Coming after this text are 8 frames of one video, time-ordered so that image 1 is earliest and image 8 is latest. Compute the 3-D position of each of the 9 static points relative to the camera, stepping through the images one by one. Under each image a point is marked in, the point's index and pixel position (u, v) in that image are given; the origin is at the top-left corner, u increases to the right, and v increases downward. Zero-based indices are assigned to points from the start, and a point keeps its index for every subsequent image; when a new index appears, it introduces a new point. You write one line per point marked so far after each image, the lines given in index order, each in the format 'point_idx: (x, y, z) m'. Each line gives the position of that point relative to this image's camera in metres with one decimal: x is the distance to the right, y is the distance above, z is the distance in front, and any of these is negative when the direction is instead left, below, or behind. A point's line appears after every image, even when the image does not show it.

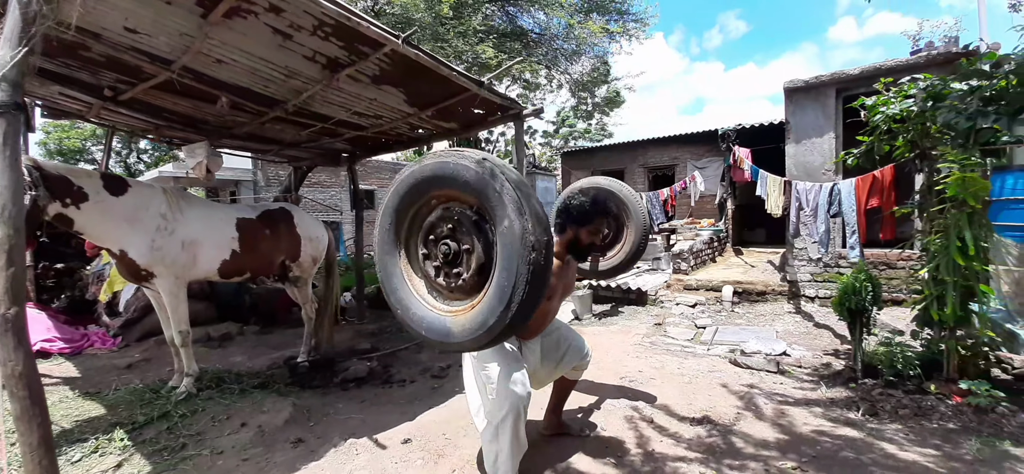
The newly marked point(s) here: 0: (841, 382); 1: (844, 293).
0: (+2.9, -1.3, +3.6) m
1: (+3.0, -0.5, +3.6) m
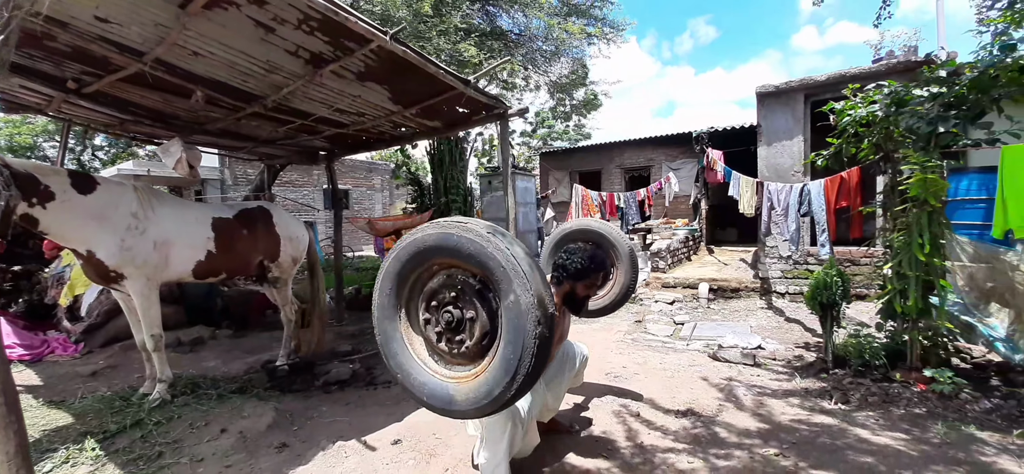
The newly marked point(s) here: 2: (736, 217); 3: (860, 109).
0: (+2.8, -1.2, +3.8) m
1: (+2.8, -0.5, +3.8) m
2: (+6.0, +0.5, +11.0) m
3: (+3.3, +1.2, +3.9) m
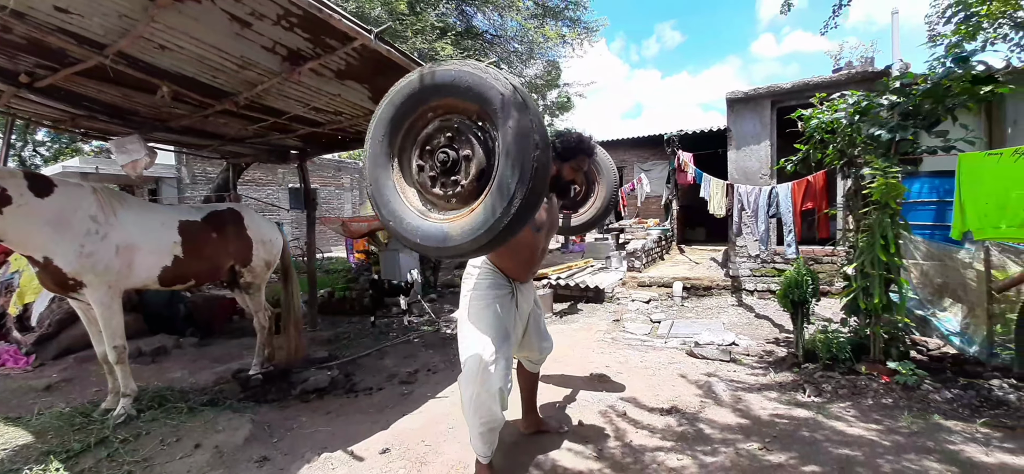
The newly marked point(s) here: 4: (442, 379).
0: (+2.6, -1.3, +4.0) m
1: (+2.7, -0.5, +4.0) m
2: (+5.3, +0.6, +11.4) m
3: (+3.1, +1.2, +4.1) m
4: (-0.7, -1.5, +4.3) m
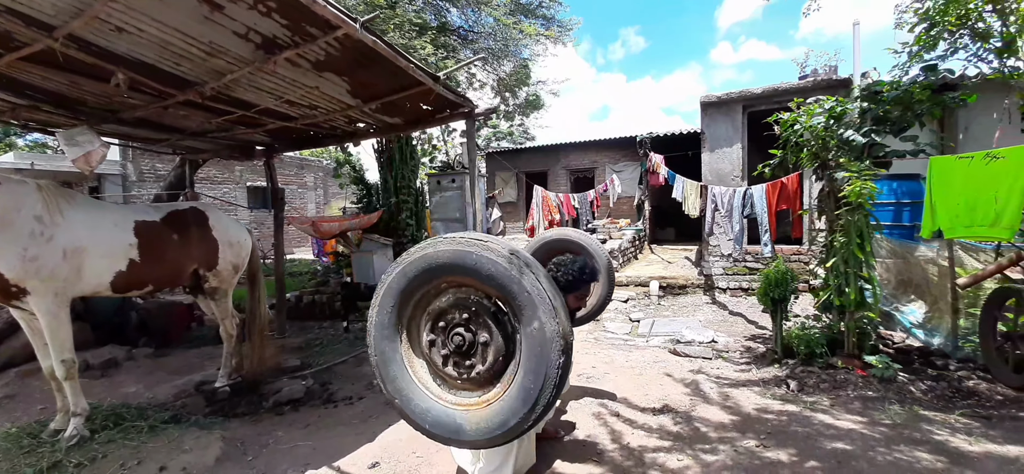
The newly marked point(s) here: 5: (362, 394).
0: (+2.5, -1.3, +4.1) m
1: (+2.6, -0.5, +4.1) m
2: (+4.6, +0.6, +11.7) m
3: (+3.0, +1.2, +4.2) m
4: (-0.8, -1.5, +4.1) m
5: (-1.5, -1.6, +4.1) m
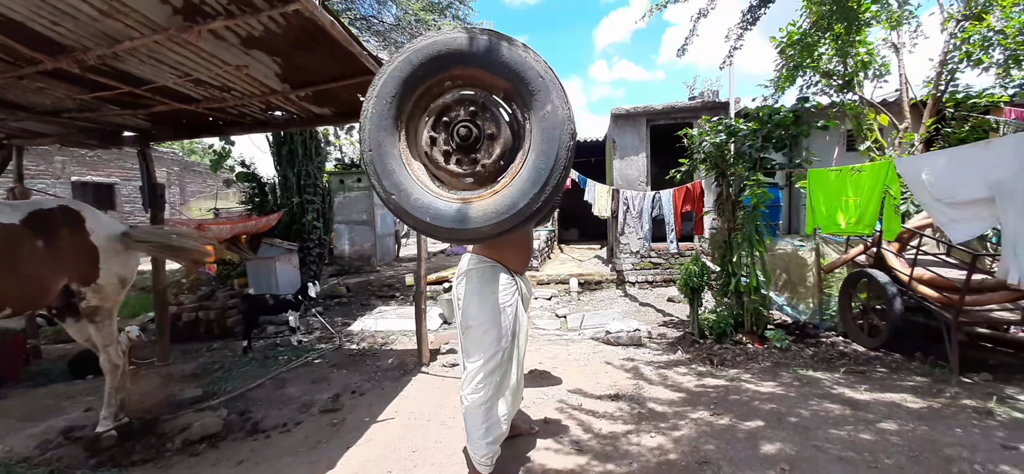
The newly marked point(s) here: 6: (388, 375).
0: (+2.0, -1.2, +4.7) m
1: (+2.0, -0.5, +4.8) m
2: (+1.9, +0.6, +12.6) m
3: (+2.3, +1.2, +4.9) m
4: (-1.3, -1.5, +3.8) m
5: (-1.9, -1.6, +3.6) m
6: (-1.3, -1.5, +4.4) m
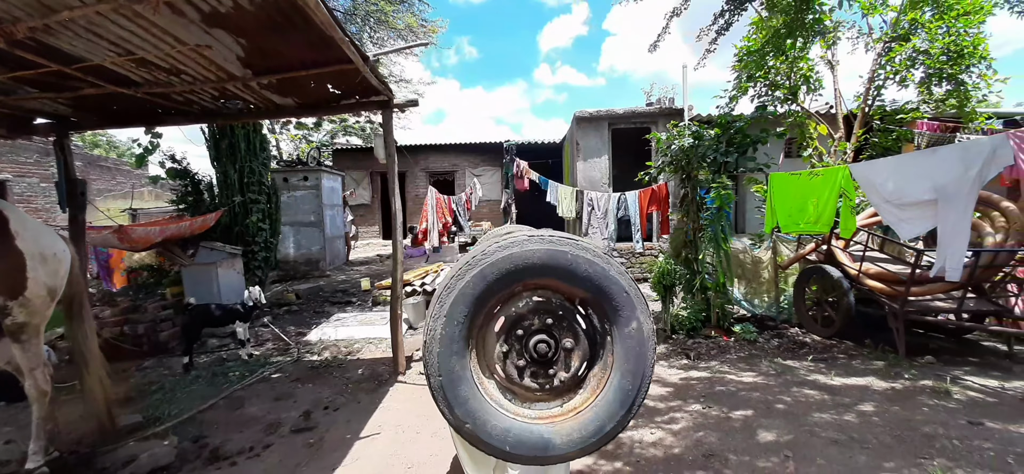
0: (+1.7, -1.2, +4.8) m
1: (+1.7, -0.5, +4.9) m
2: (+0.6, +0.5, +12.7) m
3: (+2.0, +1.2, +5.2) m
4: (-1.4, -1.5, +3.6) m
5: (-2.0, -1.6, +3.3) m
6: (-1.5, -1.5, +4.1) m
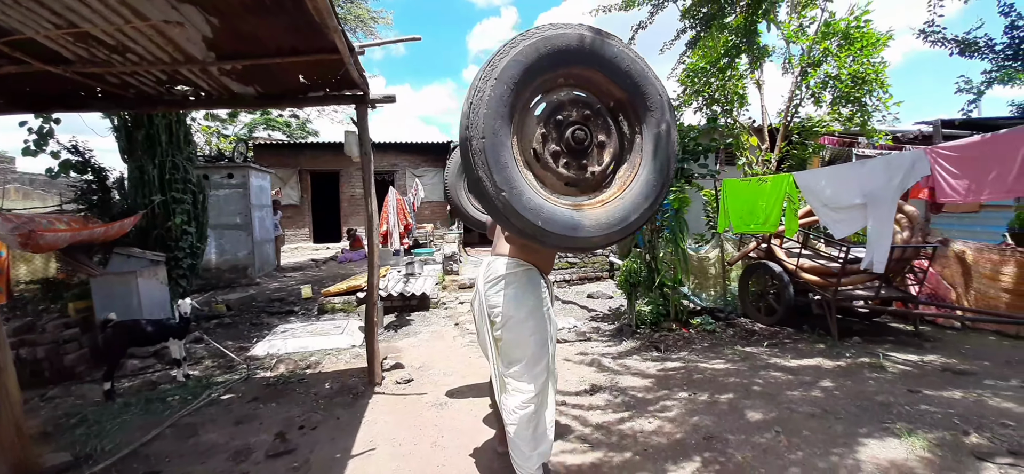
0: (+1.4, -1.2, +5.1) m
1: (+1.4, -0.5, +5.2) m
2: (-1.1, +0.5, +12.6) m
3: (+1.6, +1.2, +5.5) m
4: (-1.4, -1.6, +3.3) m
5: (-2.0, -1.6, +2.9) m
6: (-1.6, -1.5, +3.8) m
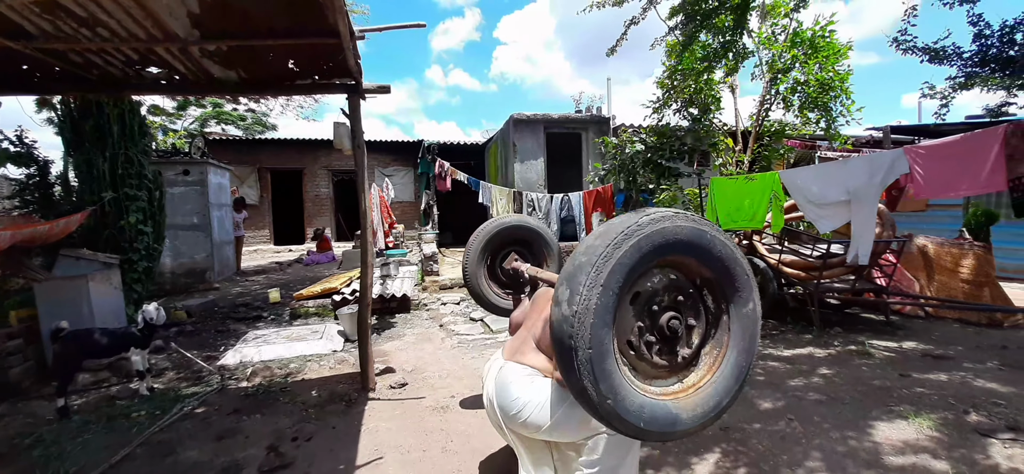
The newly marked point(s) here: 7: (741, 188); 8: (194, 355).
0: (+1.3, -1.2, +5.2) m
1: (+1.3, -0.4, +5.2) m
2: (-1.9, +0.5, +12.4) m
3: (+1.5, +1.3, +5.5) m
4: (-1.3, -1.5, +3.1) m
5: (-1.8, -1.6, +2.7) m
6: (-1.6, -1.5, +3.6) m
7: (+2.6, +0.6, +4.7) m
8: (-3.9, -1.5, +5.1) m
